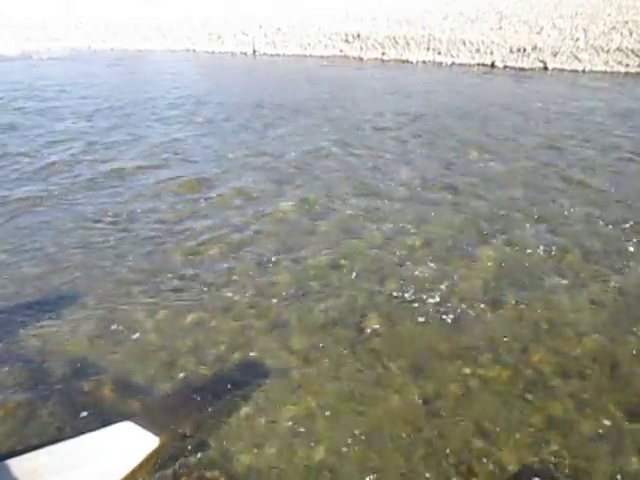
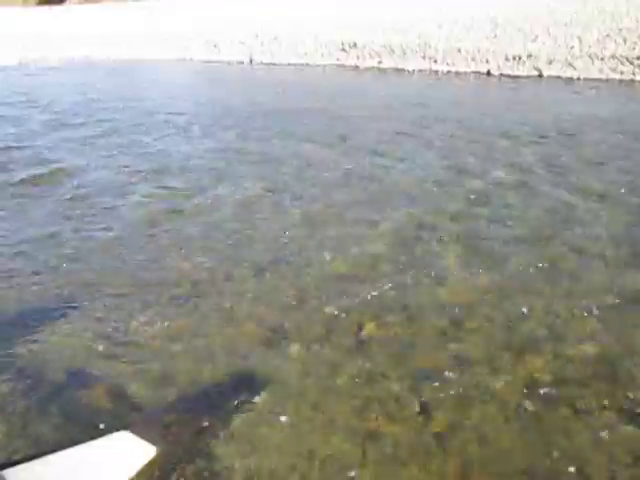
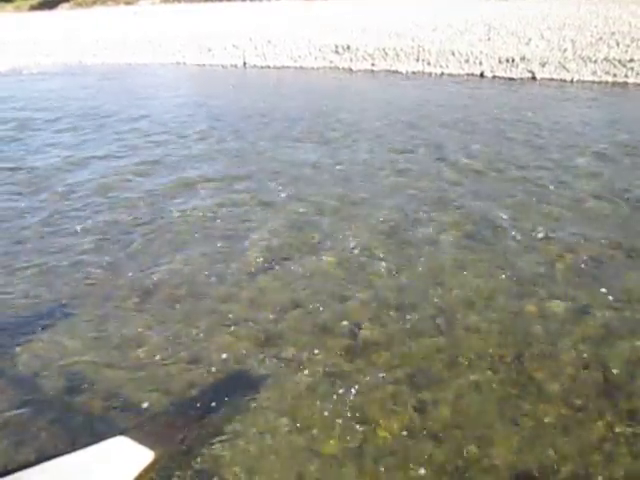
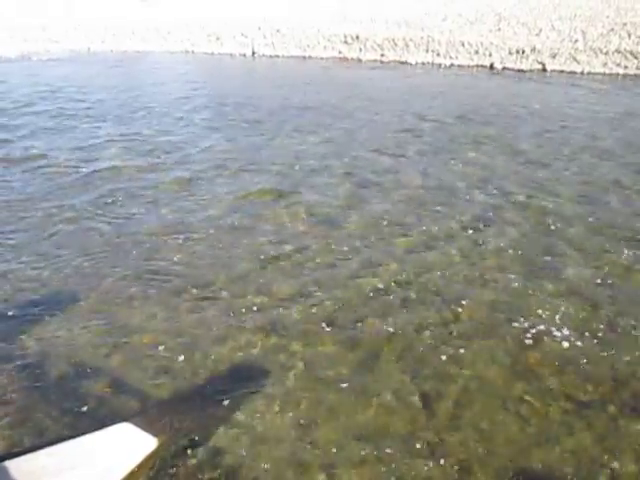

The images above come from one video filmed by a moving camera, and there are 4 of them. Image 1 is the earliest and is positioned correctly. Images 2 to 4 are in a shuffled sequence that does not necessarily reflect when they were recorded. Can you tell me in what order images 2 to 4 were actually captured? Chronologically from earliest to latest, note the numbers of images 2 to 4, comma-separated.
4, 2, 3
